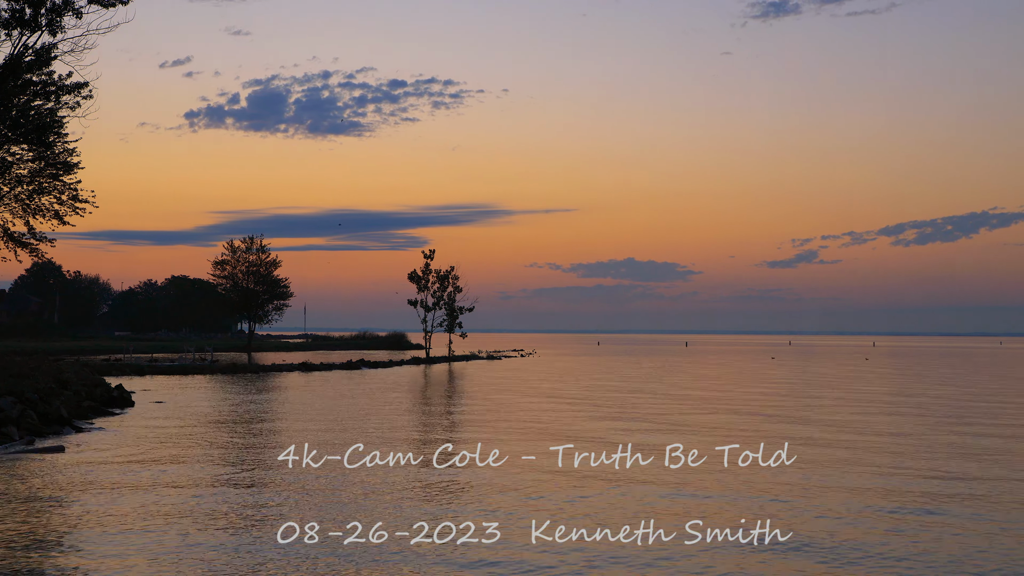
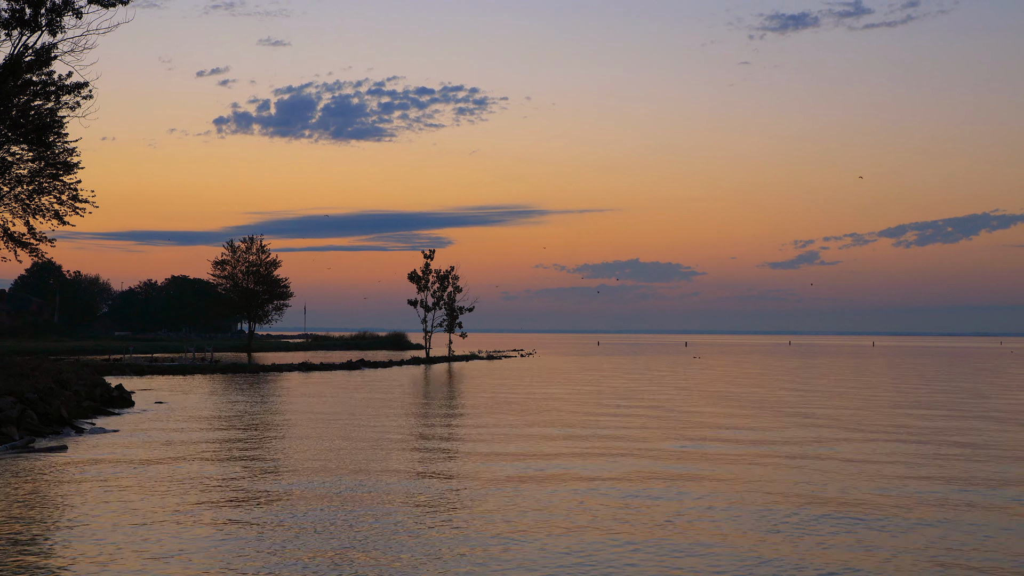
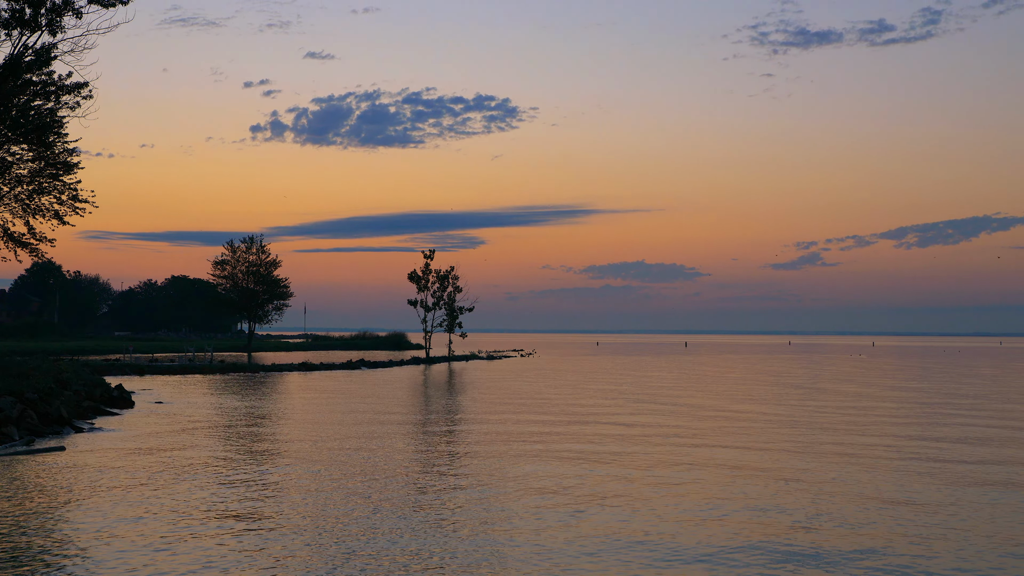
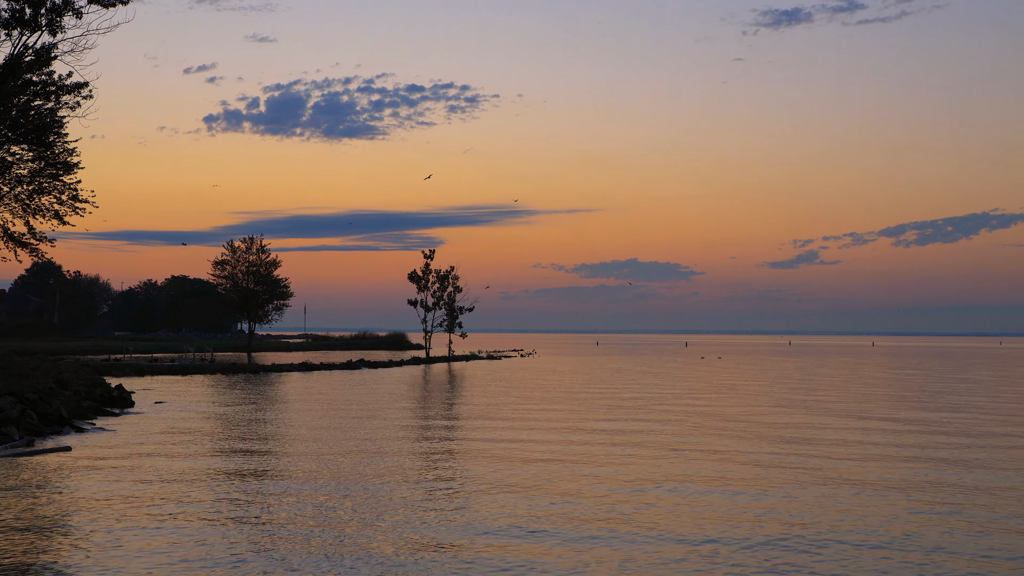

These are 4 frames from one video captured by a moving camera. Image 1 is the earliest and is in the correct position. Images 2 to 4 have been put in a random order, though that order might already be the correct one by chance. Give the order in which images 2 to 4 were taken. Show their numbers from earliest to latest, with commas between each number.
4, 2, 3
